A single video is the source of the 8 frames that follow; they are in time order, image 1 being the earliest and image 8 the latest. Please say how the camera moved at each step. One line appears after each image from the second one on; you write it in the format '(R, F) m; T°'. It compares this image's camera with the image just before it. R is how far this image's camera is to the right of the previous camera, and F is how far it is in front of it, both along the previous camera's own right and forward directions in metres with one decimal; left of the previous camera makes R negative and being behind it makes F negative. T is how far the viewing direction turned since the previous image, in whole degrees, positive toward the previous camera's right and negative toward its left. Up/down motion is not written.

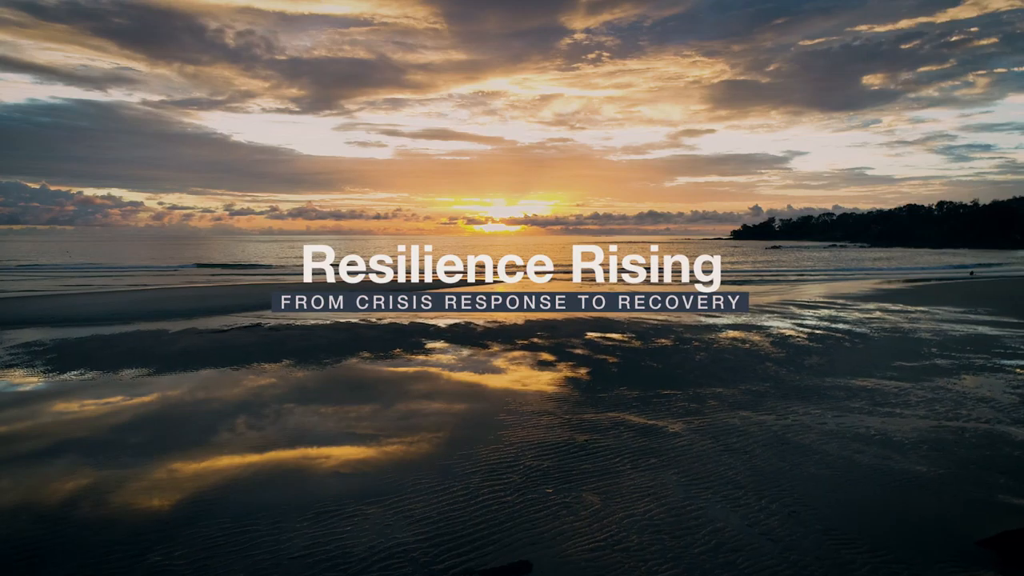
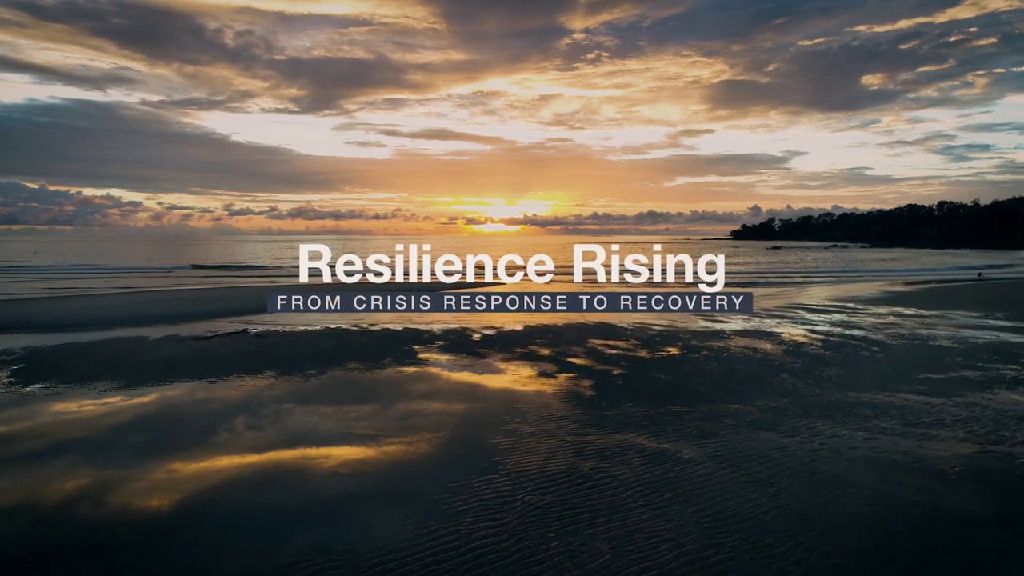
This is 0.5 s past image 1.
(-1.1, -1.4) m; 0°
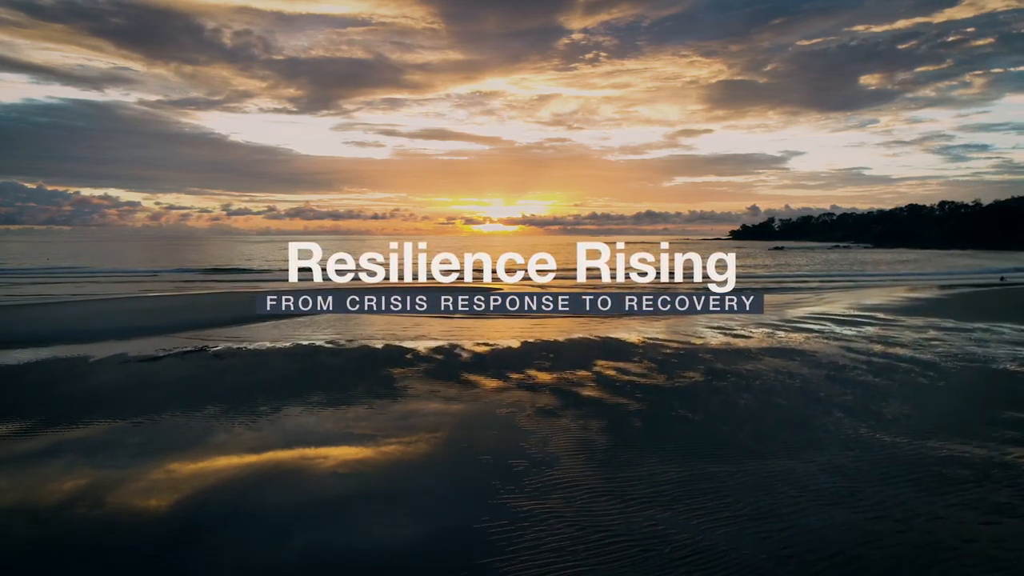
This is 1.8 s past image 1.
(-0.1, +1.4) m; 0°
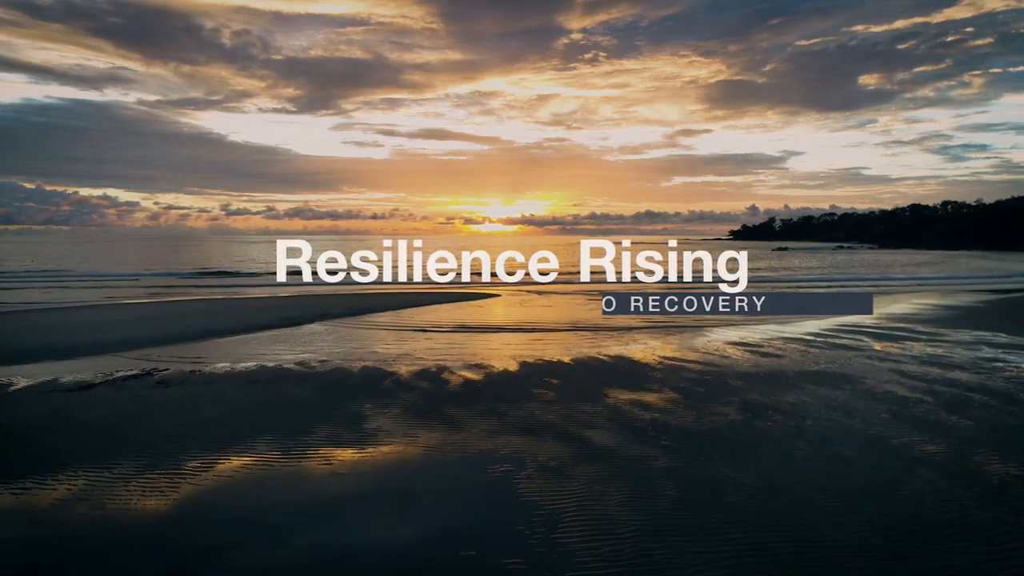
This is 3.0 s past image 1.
(0.0, +1.7) m; 0°
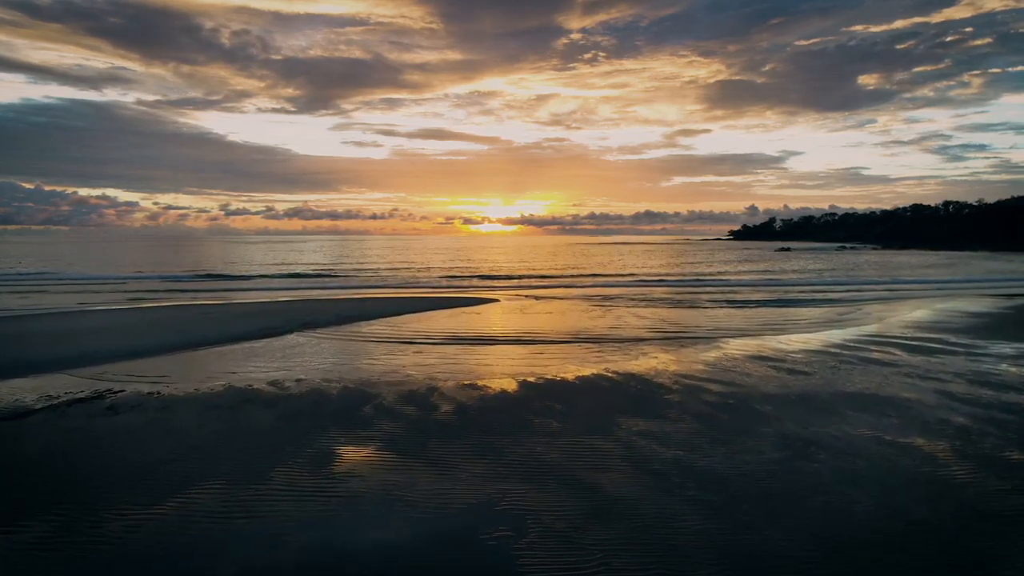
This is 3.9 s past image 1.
(0.0, +1.2) m; 0°
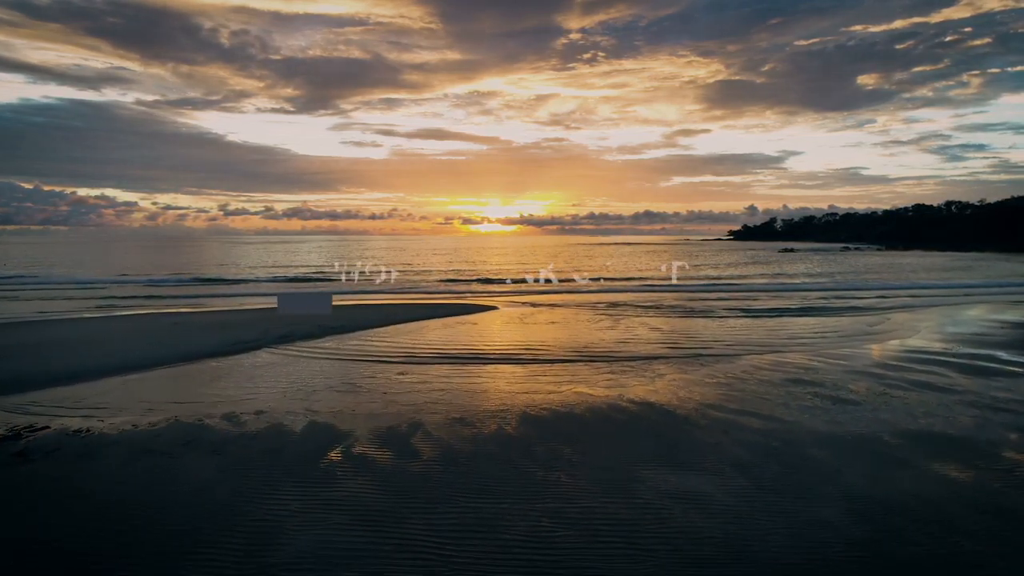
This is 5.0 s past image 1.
(0.0, +1.6) m; 0°
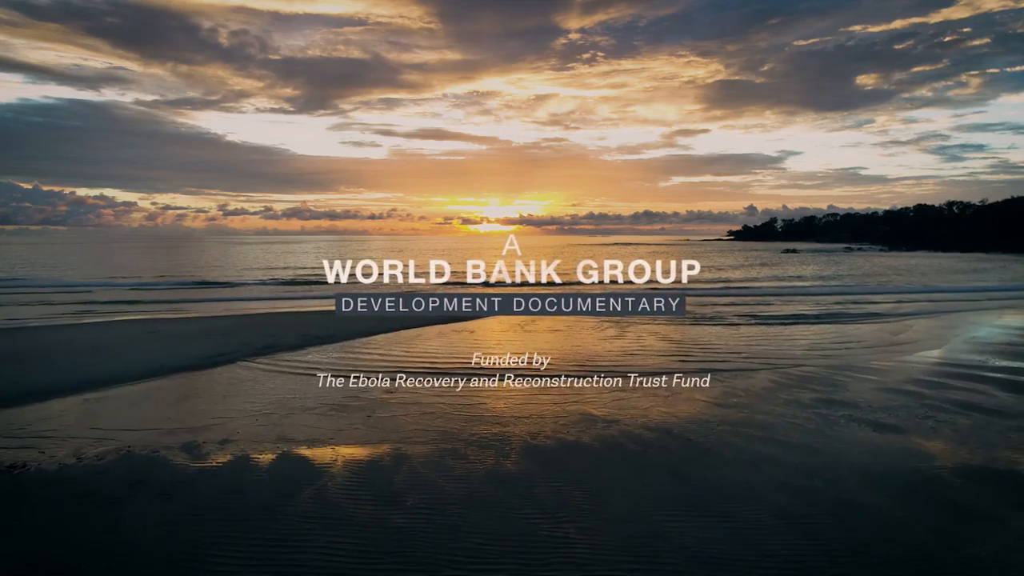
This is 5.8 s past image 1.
(0.0, +1.1) m; 0°
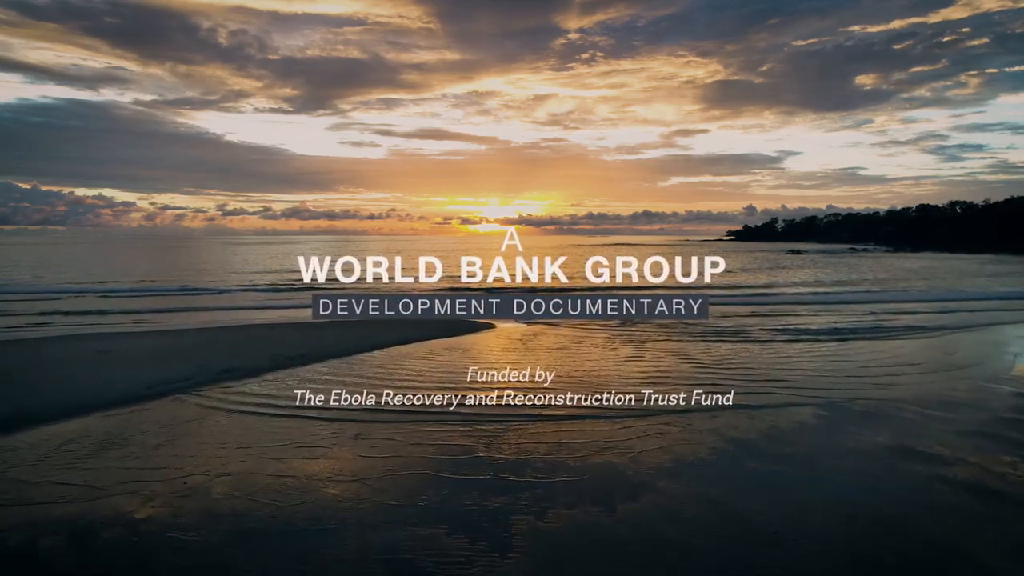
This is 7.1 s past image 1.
(0.0, +2.0) m; 0°
